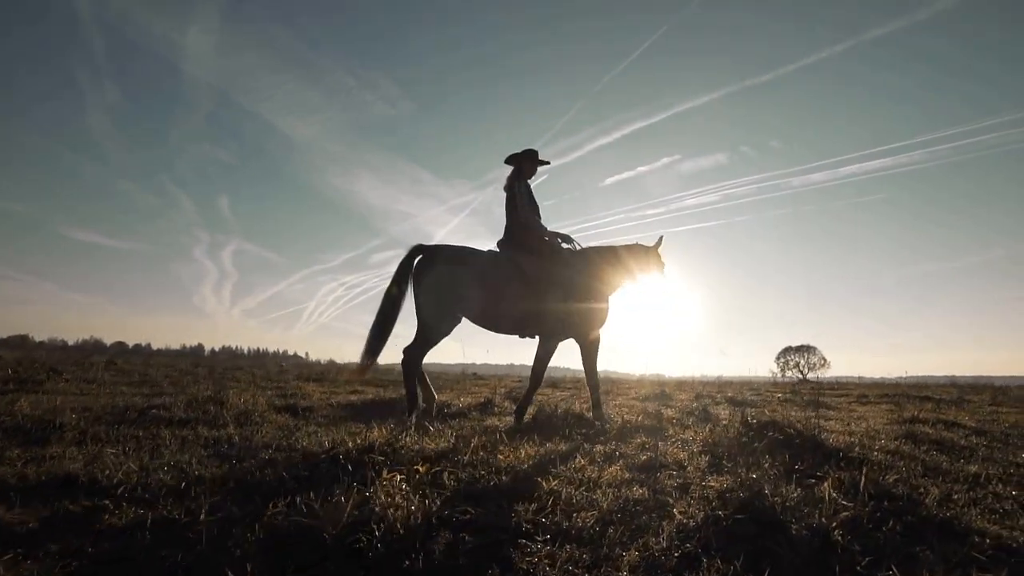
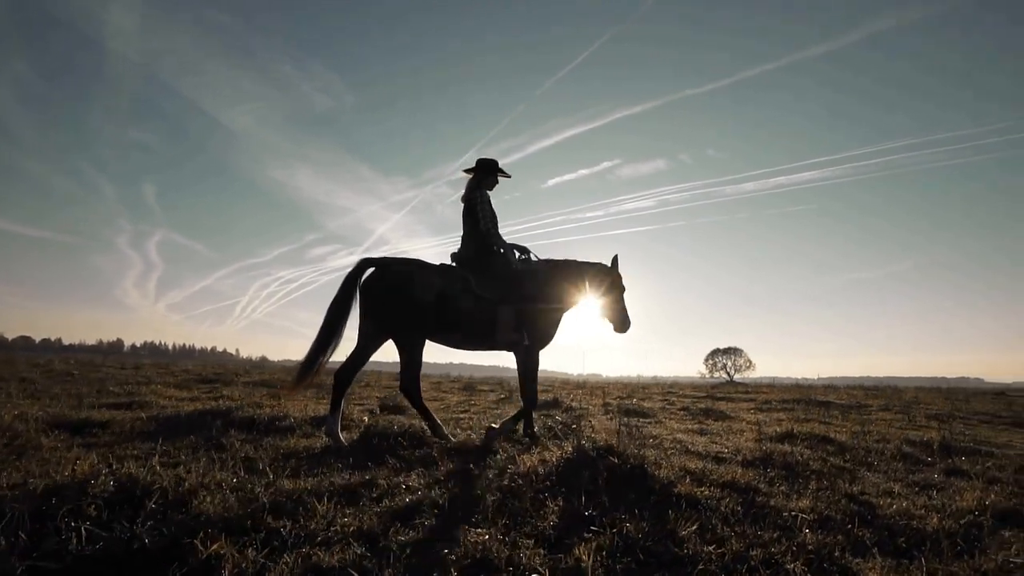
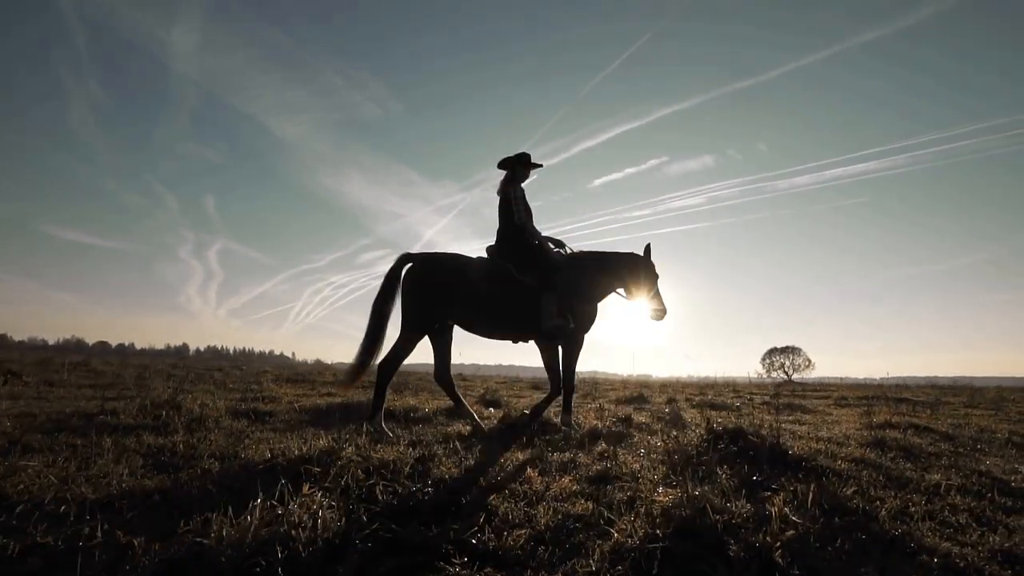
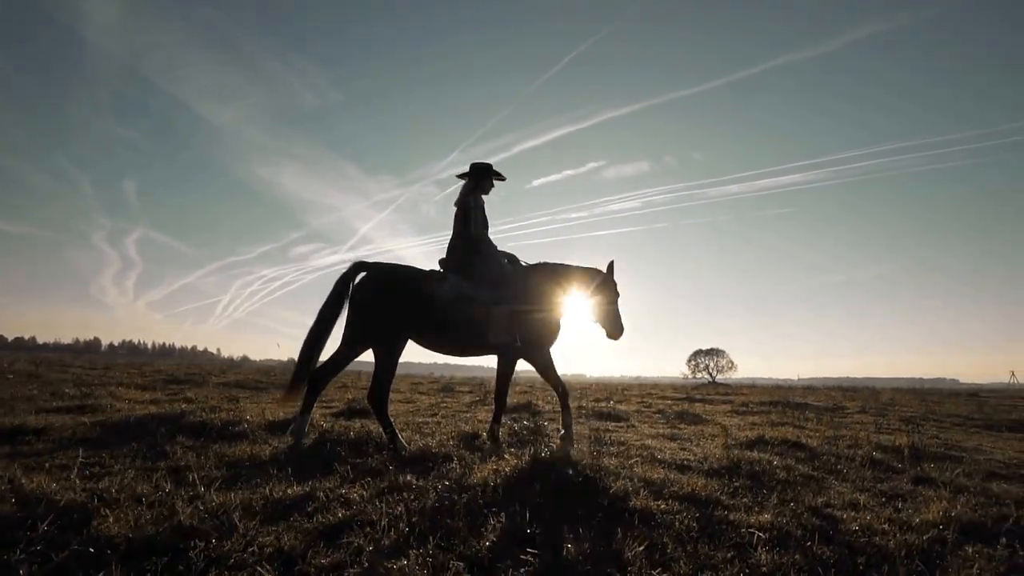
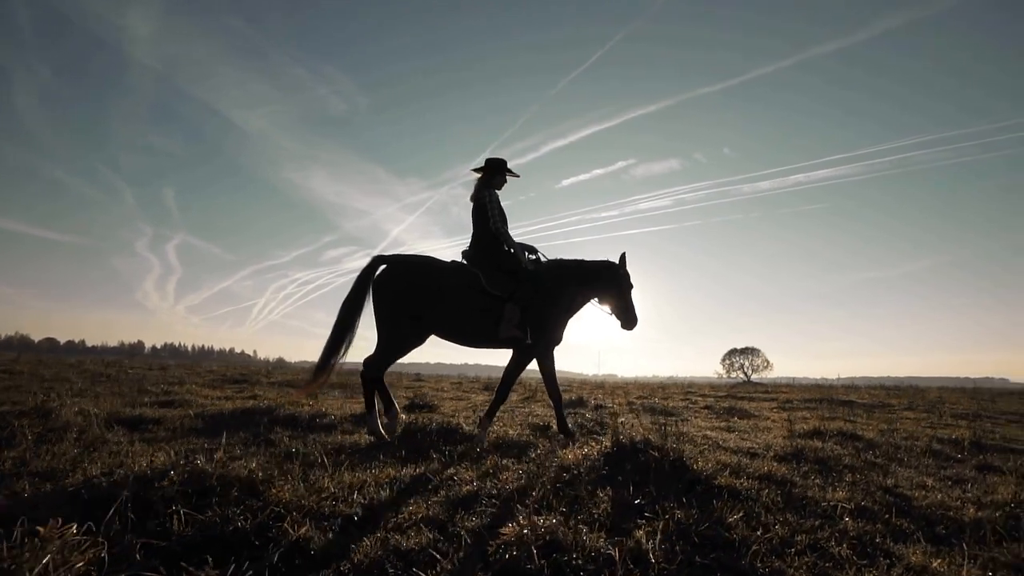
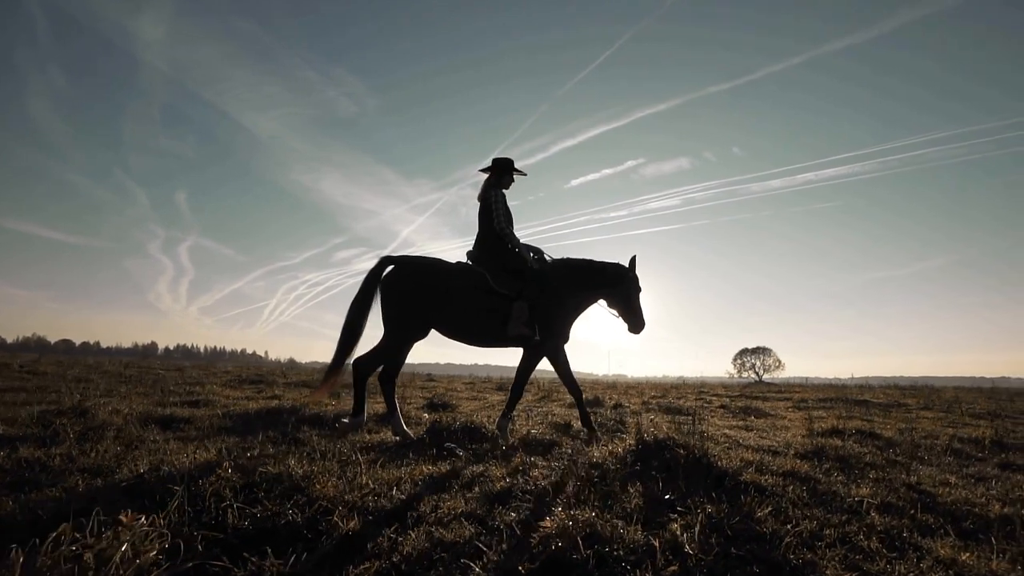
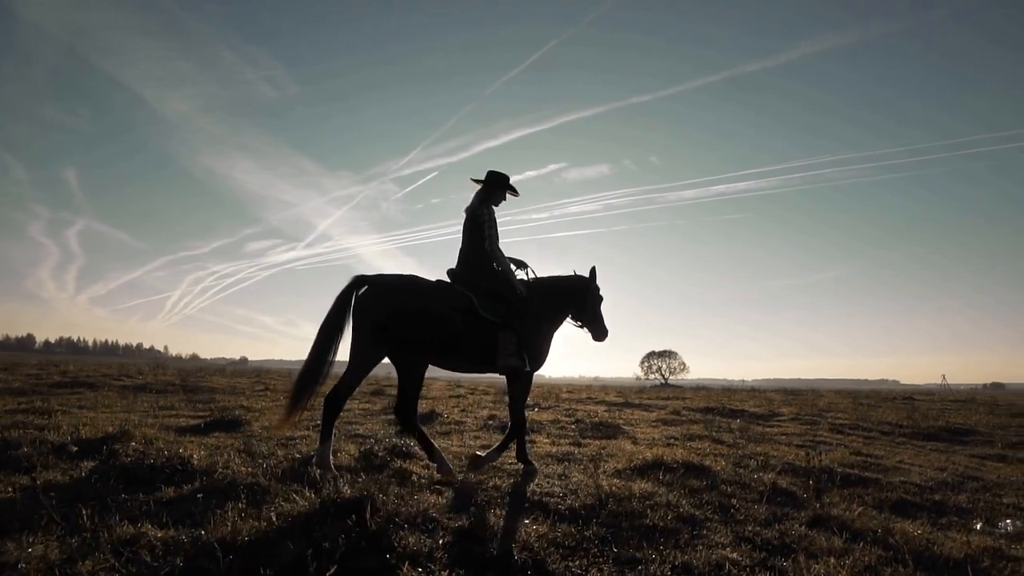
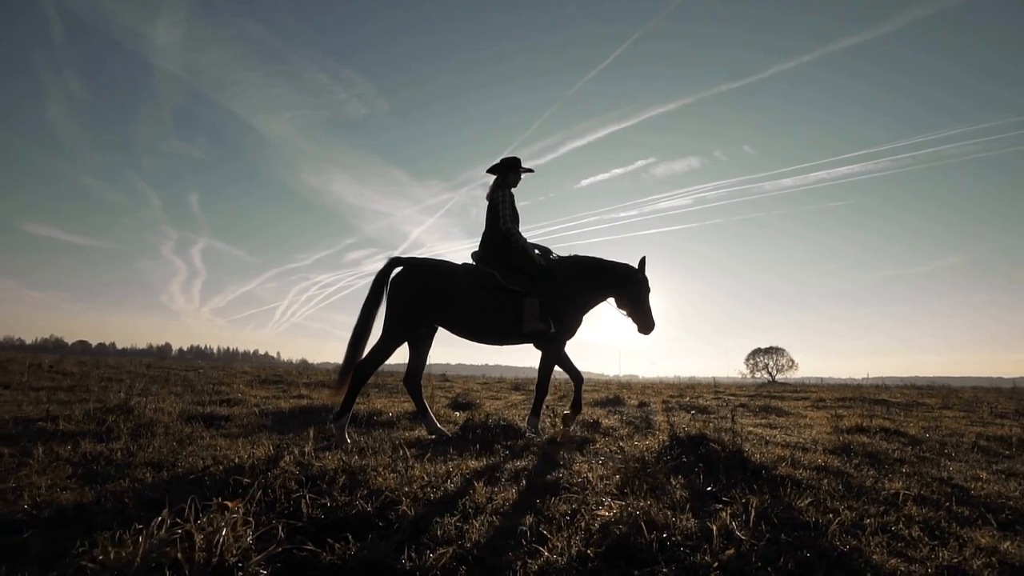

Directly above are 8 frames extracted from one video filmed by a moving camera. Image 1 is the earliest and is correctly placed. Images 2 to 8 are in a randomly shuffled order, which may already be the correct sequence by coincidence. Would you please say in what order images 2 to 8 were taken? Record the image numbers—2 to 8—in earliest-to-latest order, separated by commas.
3, 8, 6, 5, 2, 4, 7
